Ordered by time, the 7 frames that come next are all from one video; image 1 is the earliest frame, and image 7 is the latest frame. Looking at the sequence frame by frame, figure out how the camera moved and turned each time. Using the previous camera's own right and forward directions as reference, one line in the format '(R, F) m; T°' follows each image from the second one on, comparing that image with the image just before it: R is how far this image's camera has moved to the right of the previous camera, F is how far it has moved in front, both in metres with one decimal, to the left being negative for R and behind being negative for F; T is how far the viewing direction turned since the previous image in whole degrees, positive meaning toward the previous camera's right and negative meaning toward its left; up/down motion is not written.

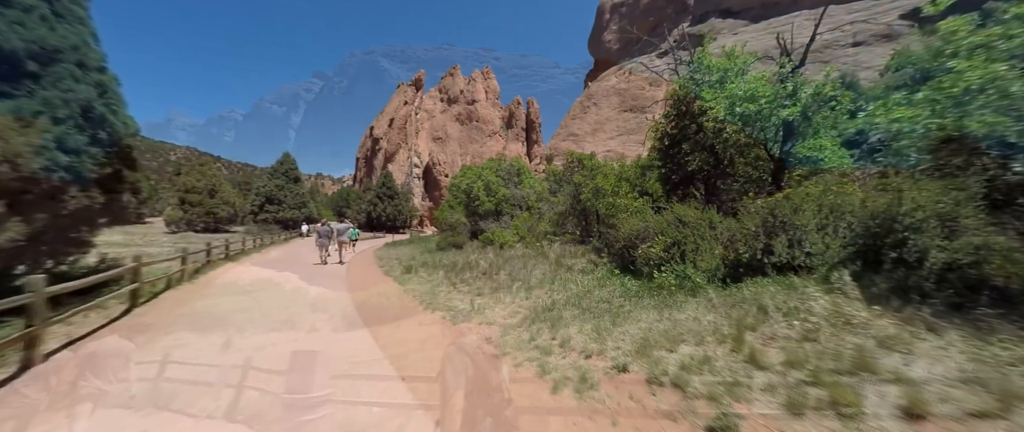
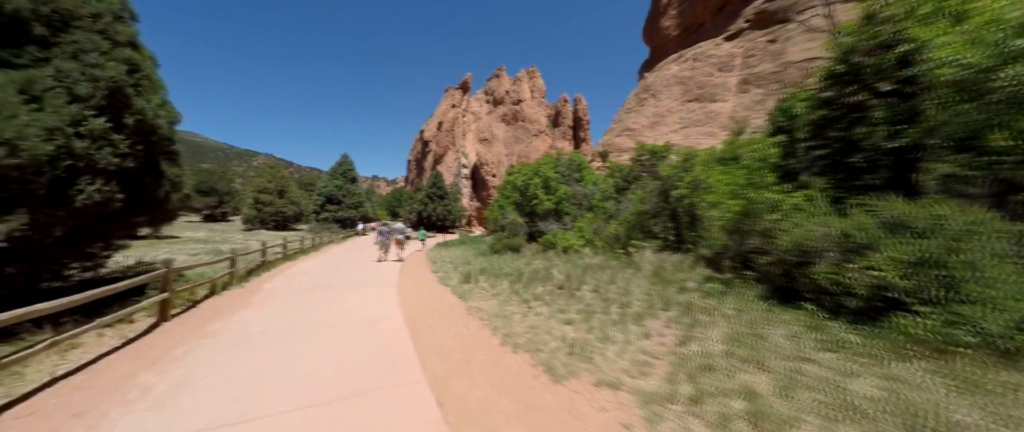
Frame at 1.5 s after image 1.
(-1.2, +2.1) m; -8°
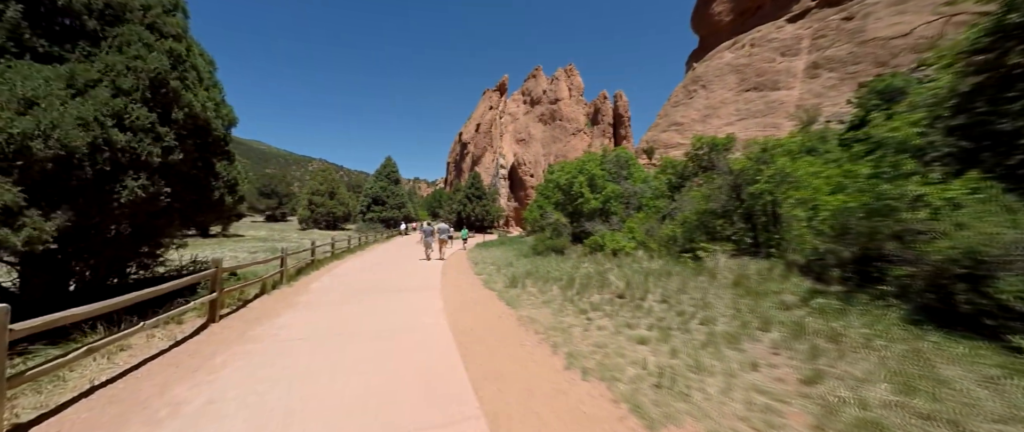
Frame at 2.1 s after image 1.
(-0.4, +0.8) m; -7°
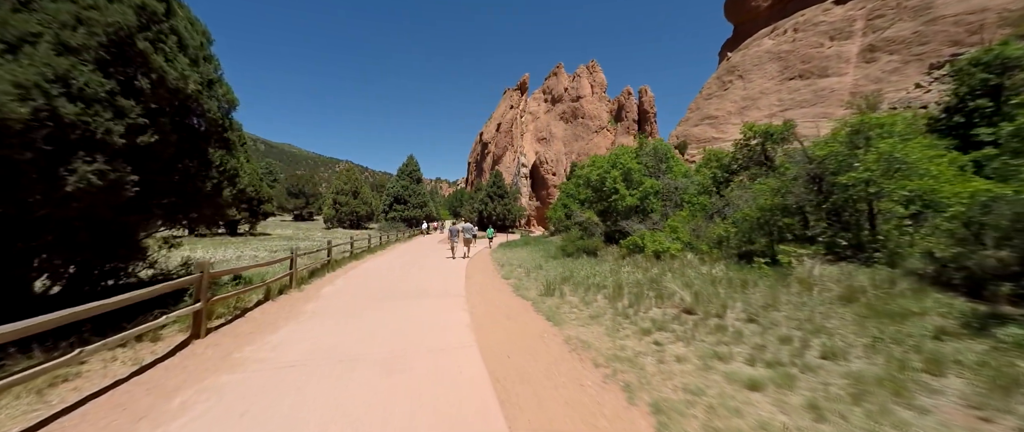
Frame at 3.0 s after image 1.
(-0.4, +1.3) m; -4°
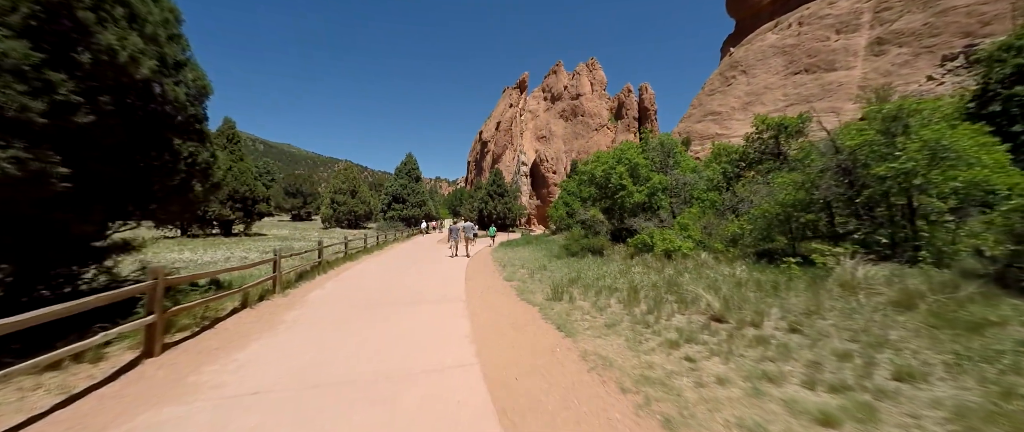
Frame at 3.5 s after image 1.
(-0.1, +0.7) m; 0°
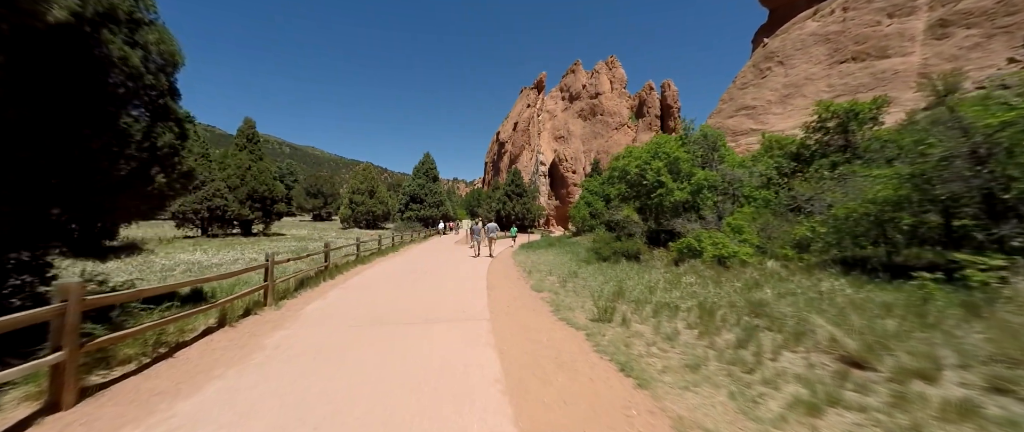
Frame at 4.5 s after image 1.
(-0.4, +1.4) m; -3°
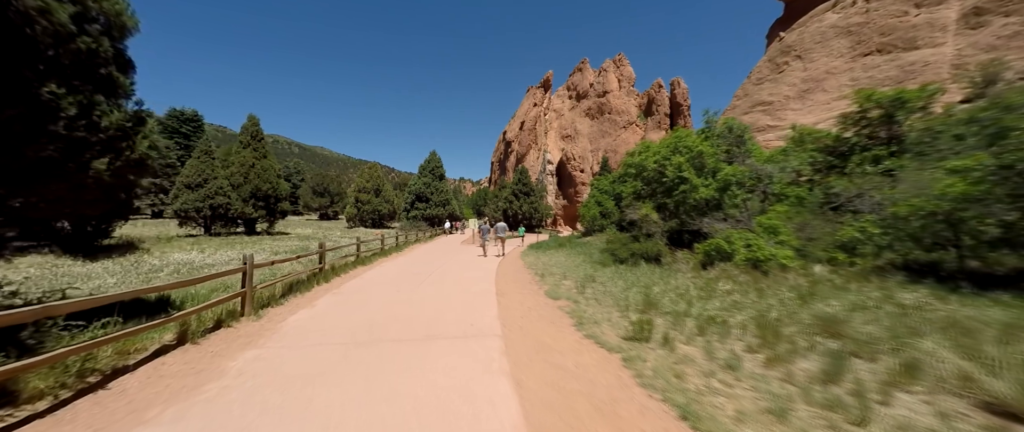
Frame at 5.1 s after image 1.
(-0.2, +0.9) m; -1°
